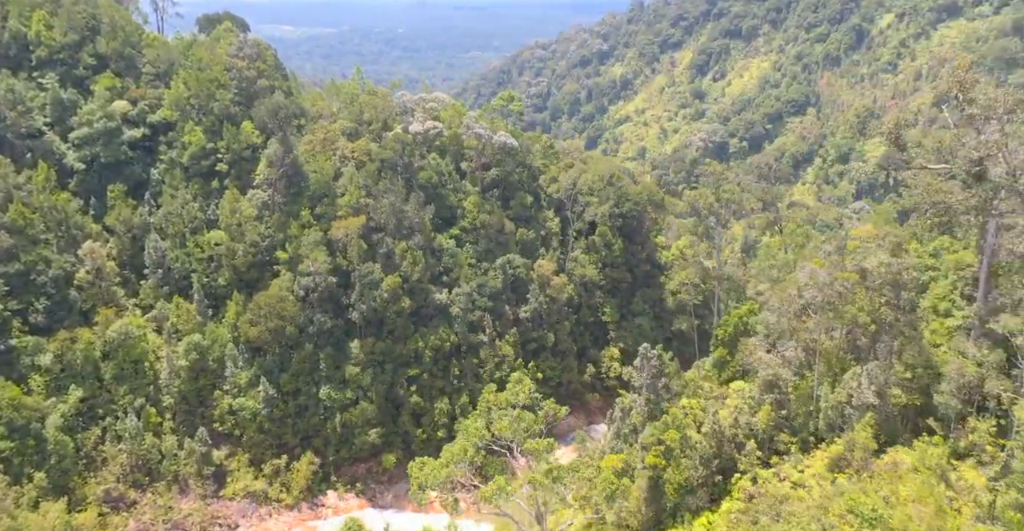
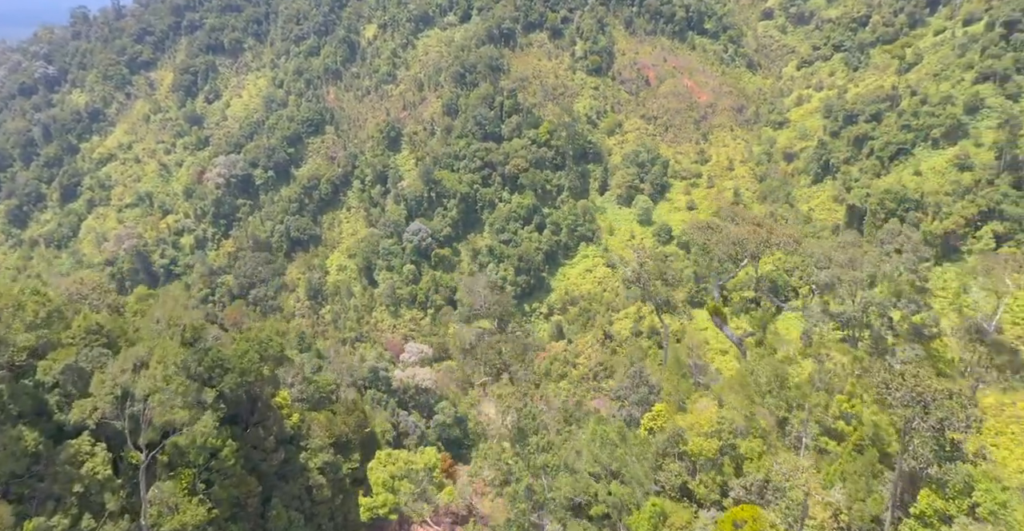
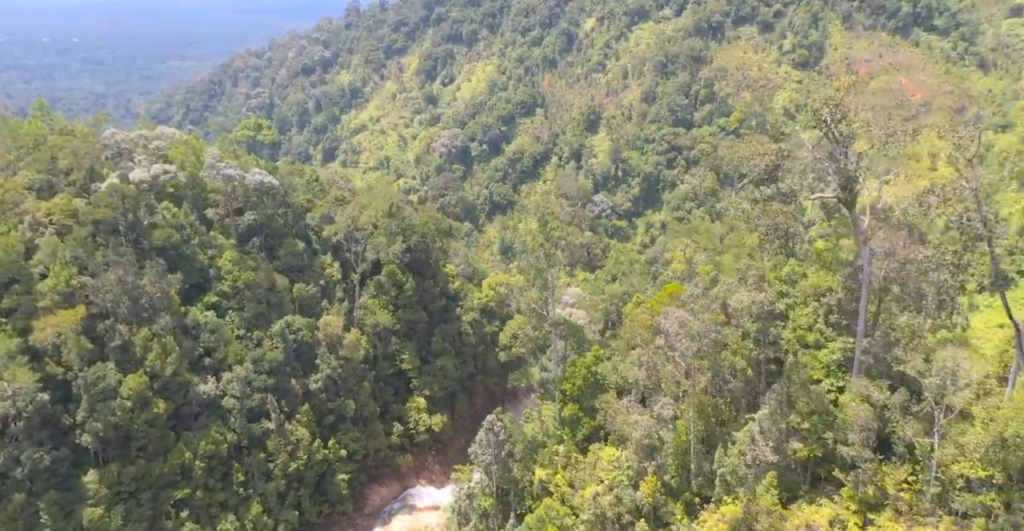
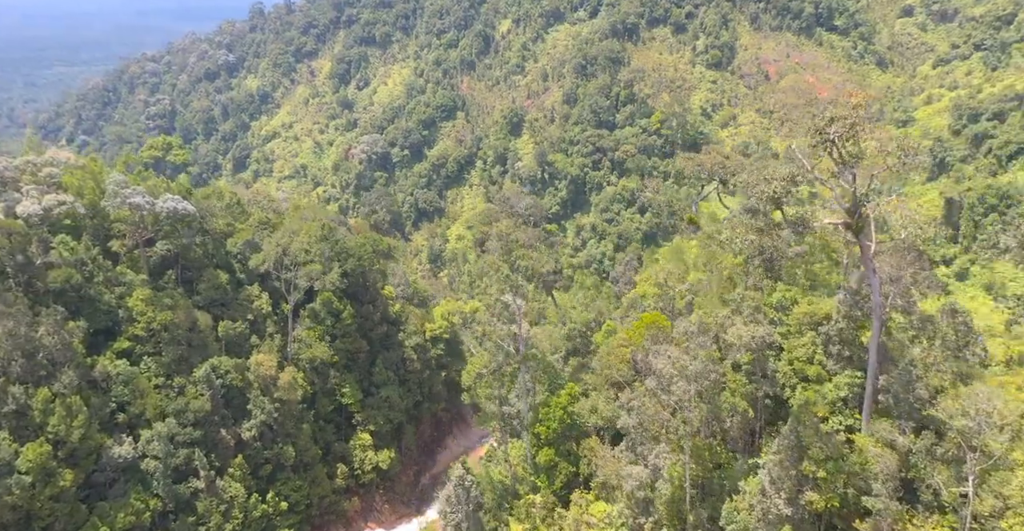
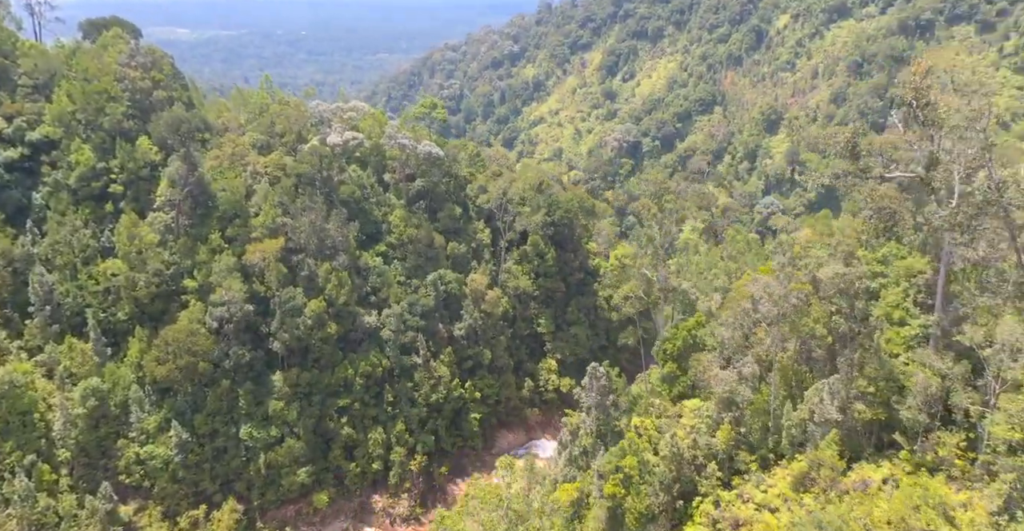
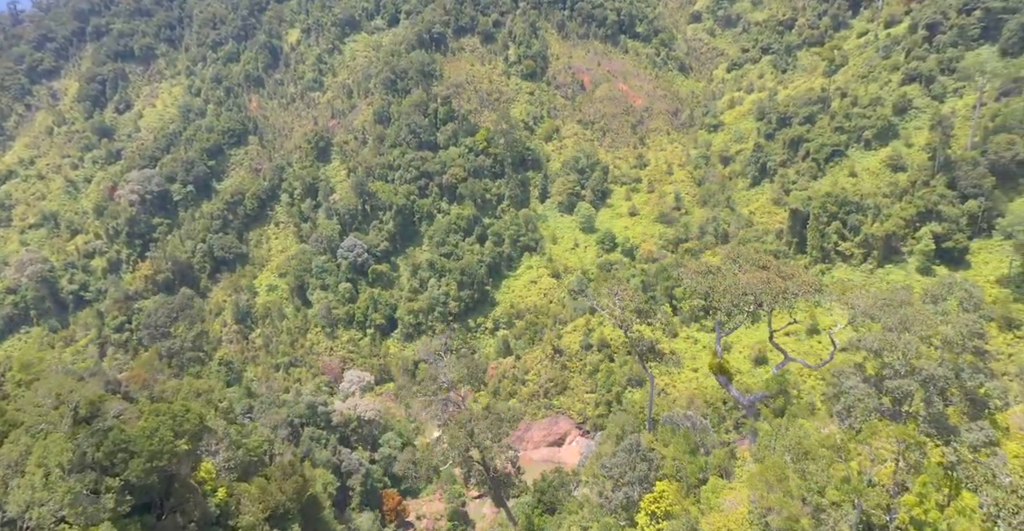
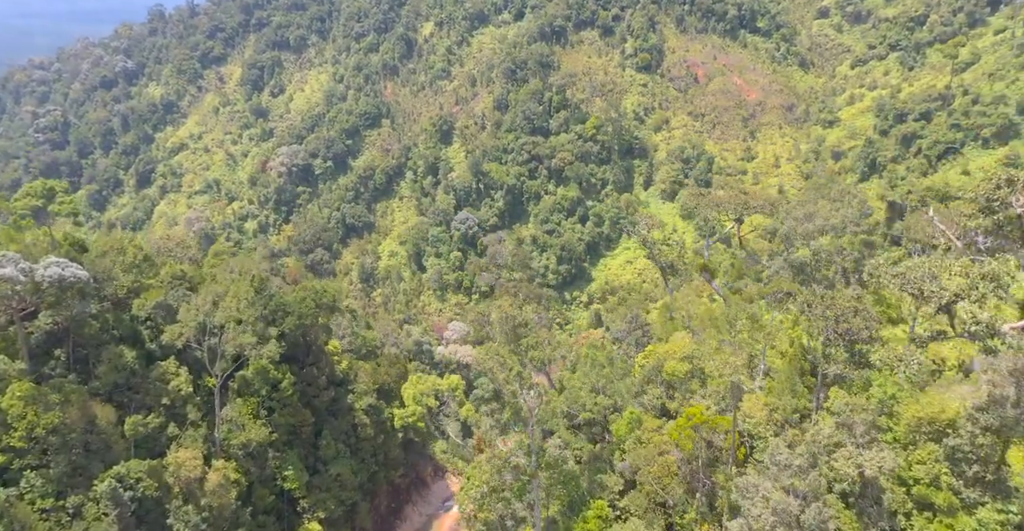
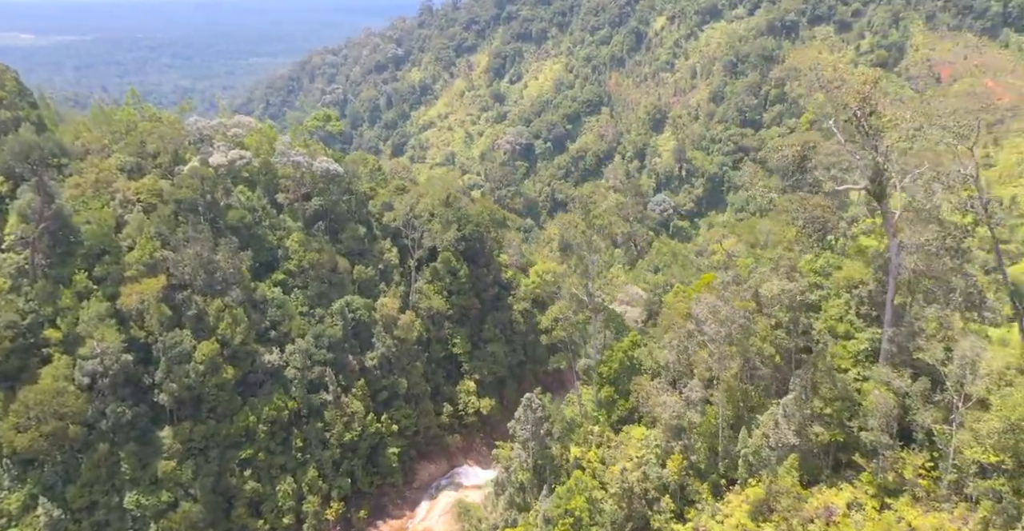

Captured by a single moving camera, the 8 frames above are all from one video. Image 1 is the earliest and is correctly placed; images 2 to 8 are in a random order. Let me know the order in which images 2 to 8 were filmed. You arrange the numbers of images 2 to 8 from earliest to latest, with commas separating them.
5, 8, 3, 4, 7, 2, 6
